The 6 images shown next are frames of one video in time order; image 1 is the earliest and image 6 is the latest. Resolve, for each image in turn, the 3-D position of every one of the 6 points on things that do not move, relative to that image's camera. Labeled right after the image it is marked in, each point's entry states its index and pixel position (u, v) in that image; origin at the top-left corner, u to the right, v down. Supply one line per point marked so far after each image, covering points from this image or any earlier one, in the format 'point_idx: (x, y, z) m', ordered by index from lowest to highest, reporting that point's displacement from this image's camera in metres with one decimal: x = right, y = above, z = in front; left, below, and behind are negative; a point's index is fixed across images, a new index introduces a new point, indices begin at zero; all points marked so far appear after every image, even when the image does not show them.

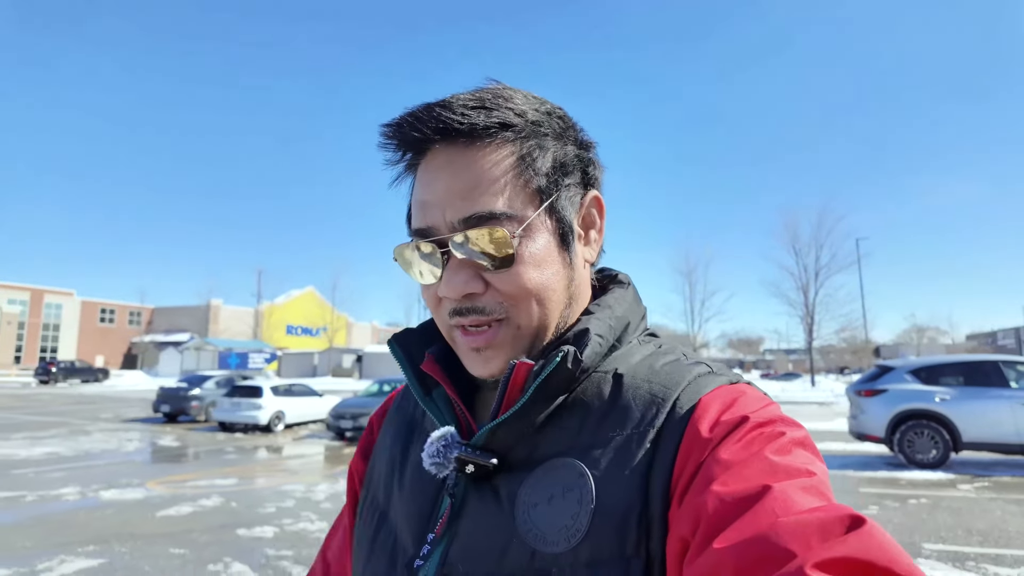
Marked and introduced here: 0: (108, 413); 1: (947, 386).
0: (-12.3, -3.8, +19.0) m
1: (+6.1, -1.4, +8.7) m
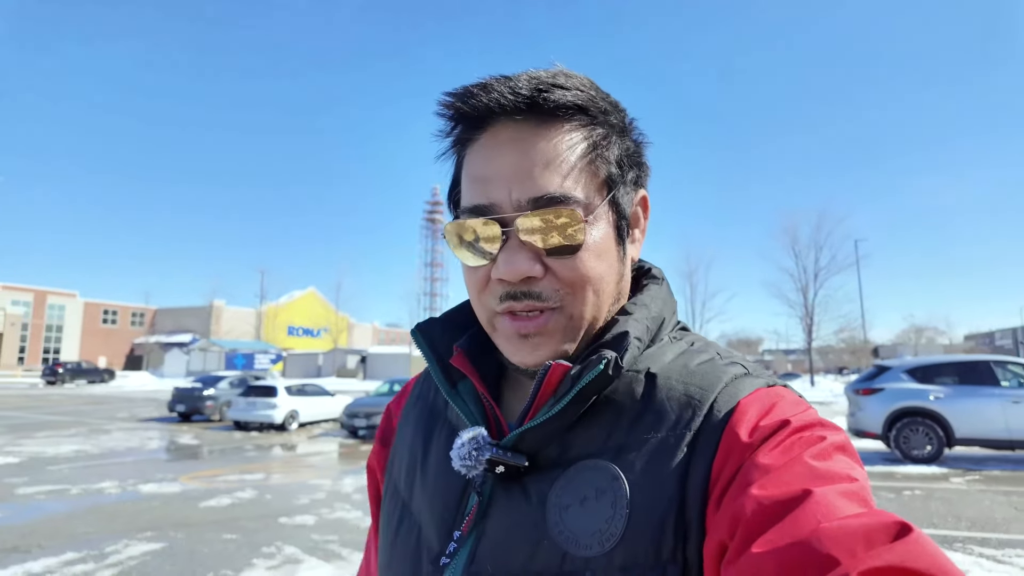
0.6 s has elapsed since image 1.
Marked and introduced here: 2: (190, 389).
0: (-12.1, -3.9, +19.4) m
1: (+6.3, -1.4, +9.2) m
2: (-8.8, -2.8, +17.0) m
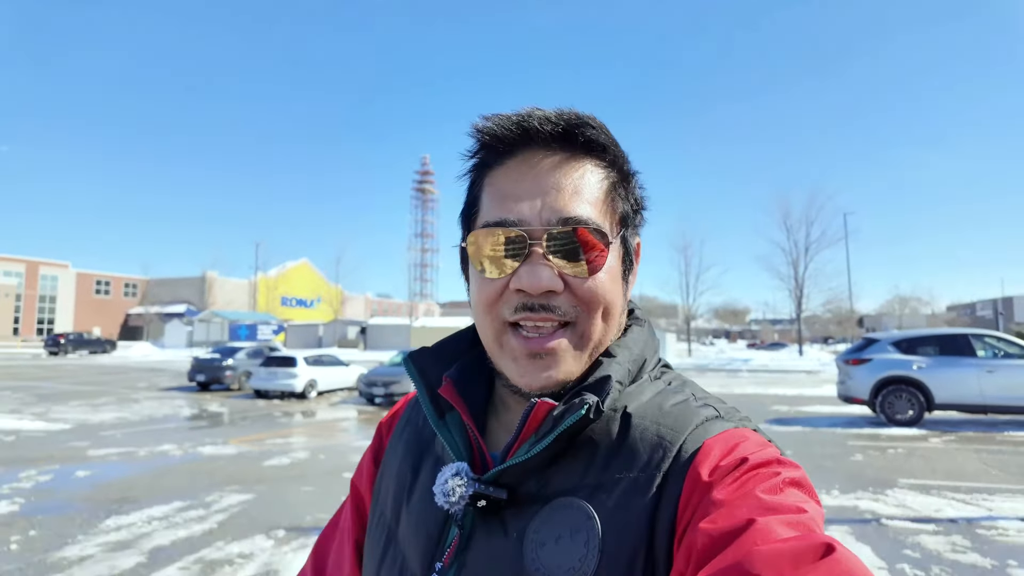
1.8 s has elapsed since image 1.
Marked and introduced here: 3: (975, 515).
0: (-12.0, -3.1, +20.1) m
1: (+6.7, -1.1, +10.1) m
2: (-8.6, -2.0, +17.7) m
3: (+3.6, -1.8, +4.9) m
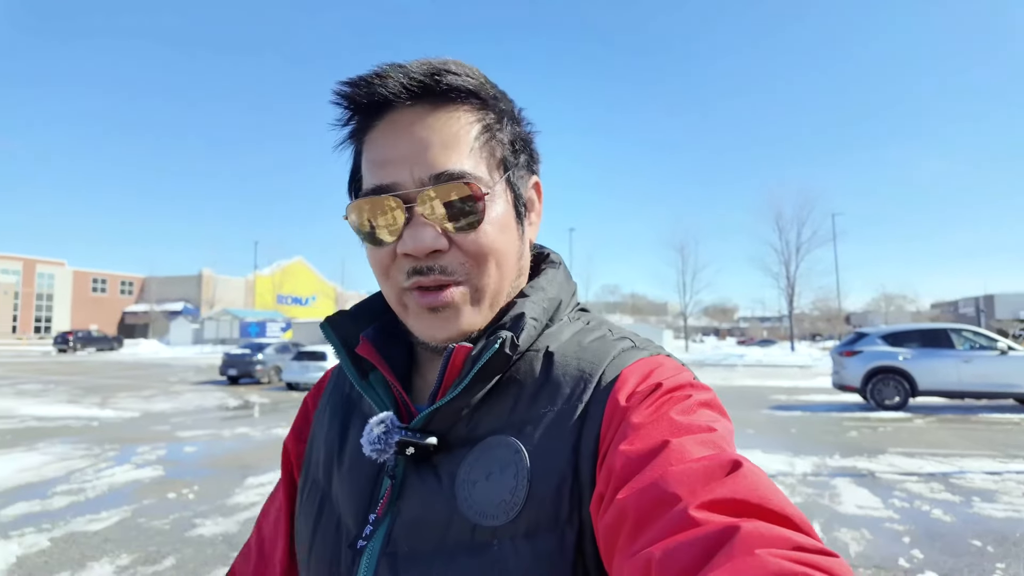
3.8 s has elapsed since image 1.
0: (-11.6, -3.0, +21.1) m
1: (+7.2, -1.1, +11.3) m
2: (-8.2, -2.0, +18.7) m
3: (+4.3, -1.8, +6.1) m
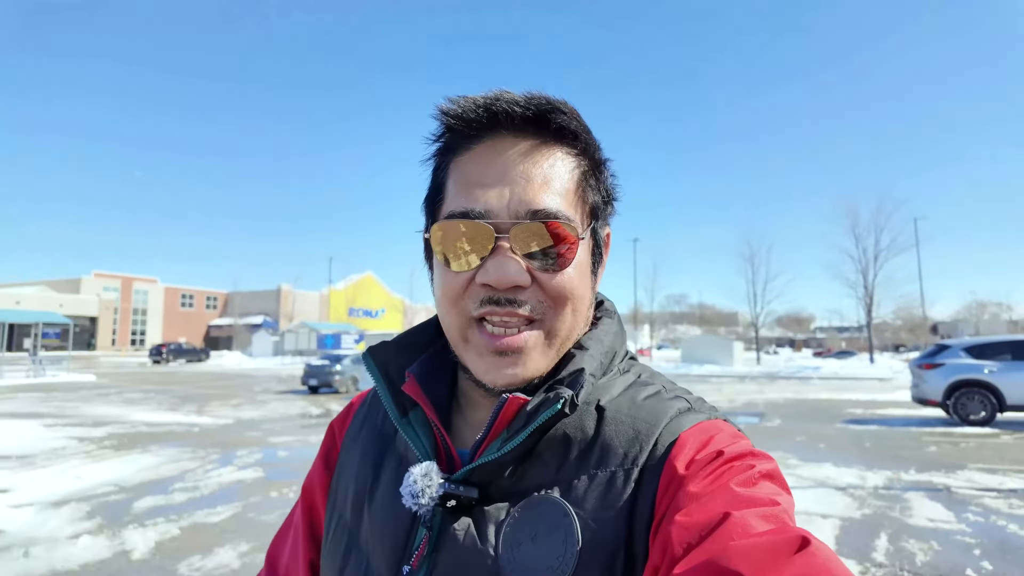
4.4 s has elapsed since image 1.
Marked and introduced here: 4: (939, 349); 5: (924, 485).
0: (-9.3, -3.6, +22.4) m
1: (+8.5, -1.3, +10.9) m
2: (-6.1, -2.5, +19.7) m
3: (+5.0, -1.9, +5.9) m
4: (+7.9, -1.1, +11.5) m
5: (+4.0, -1.9, +6.1) m
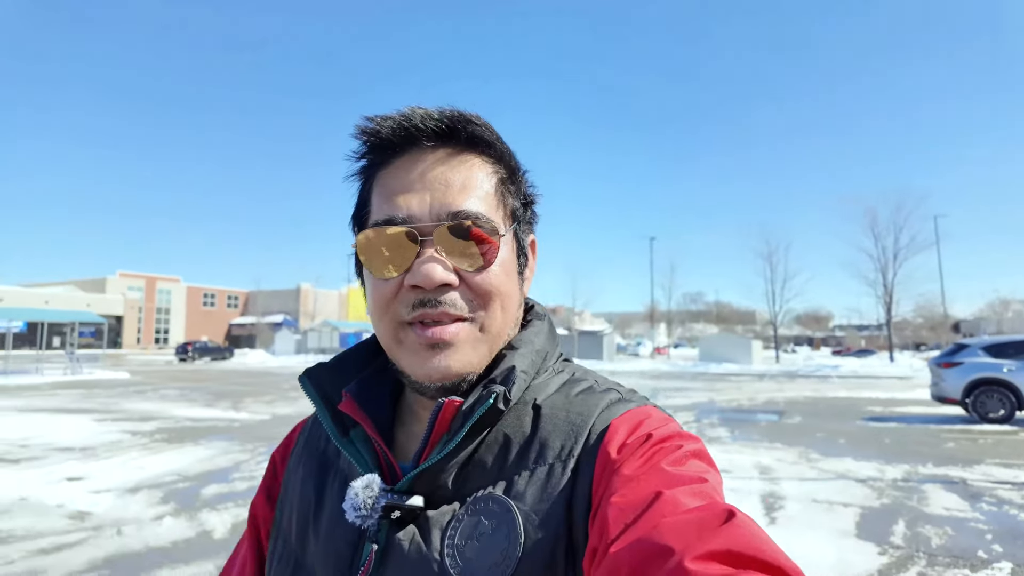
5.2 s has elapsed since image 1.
0: (-8.5, -3.6, +23.1) m
1: (+8.9, -1.3, +11.1) m
2: (-5.4, -2.5, +20.3) m
3: (+5.4, -1.9, +6.2) m
4: (+8.4, -1.1, +11.7) m
5: (+4.4, -2.0, +6.4) m
